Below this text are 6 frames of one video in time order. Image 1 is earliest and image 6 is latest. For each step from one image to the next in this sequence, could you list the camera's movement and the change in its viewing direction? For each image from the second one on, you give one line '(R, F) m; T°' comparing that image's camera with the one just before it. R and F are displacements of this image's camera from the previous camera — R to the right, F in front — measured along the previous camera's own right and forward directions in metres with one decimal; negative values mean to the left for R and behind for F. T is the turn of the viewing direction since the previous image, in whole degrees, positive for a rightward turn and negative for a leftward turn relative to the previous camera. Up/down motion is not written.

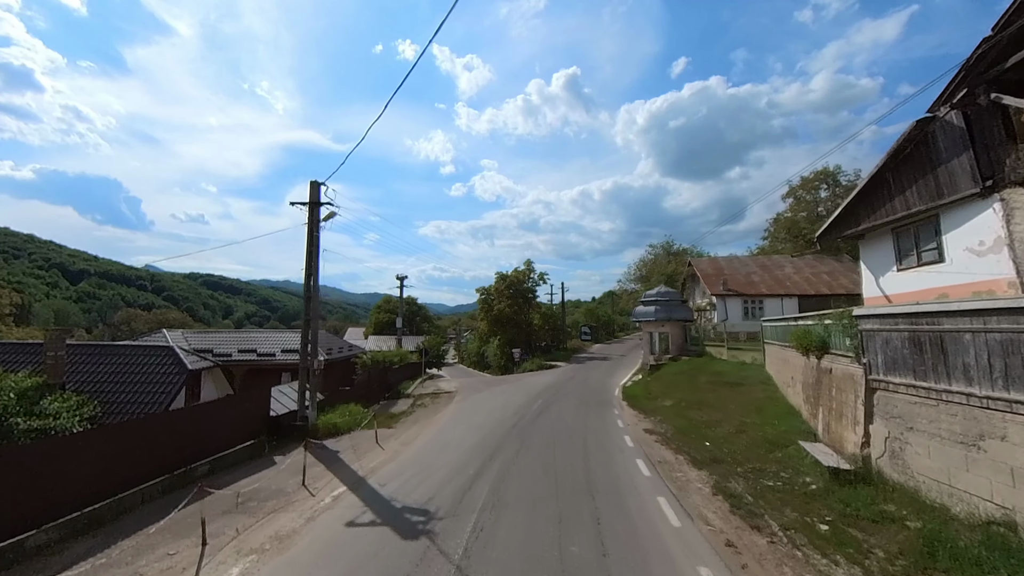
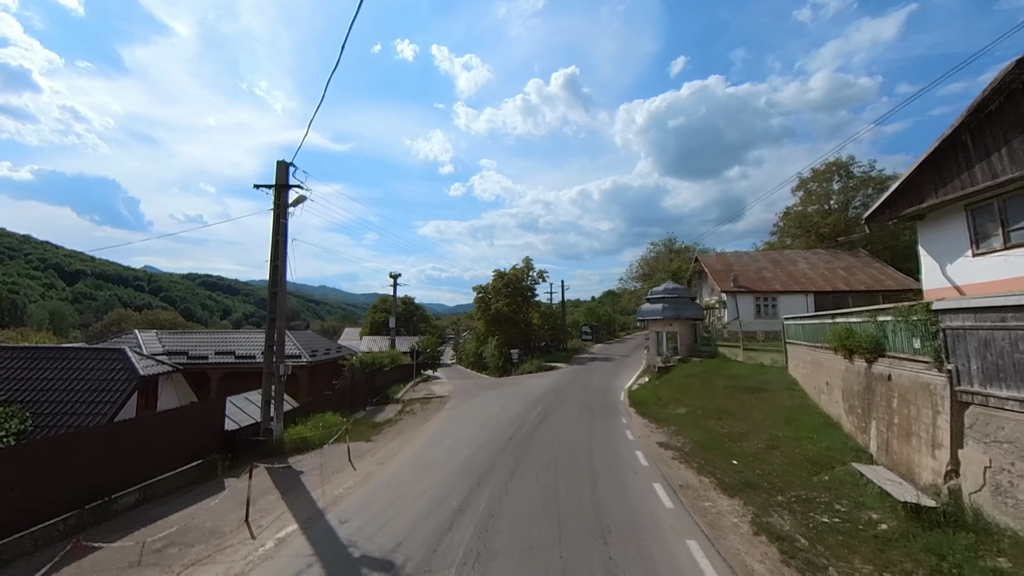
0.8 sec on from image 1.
(+0.2, +1.9) m; 0°
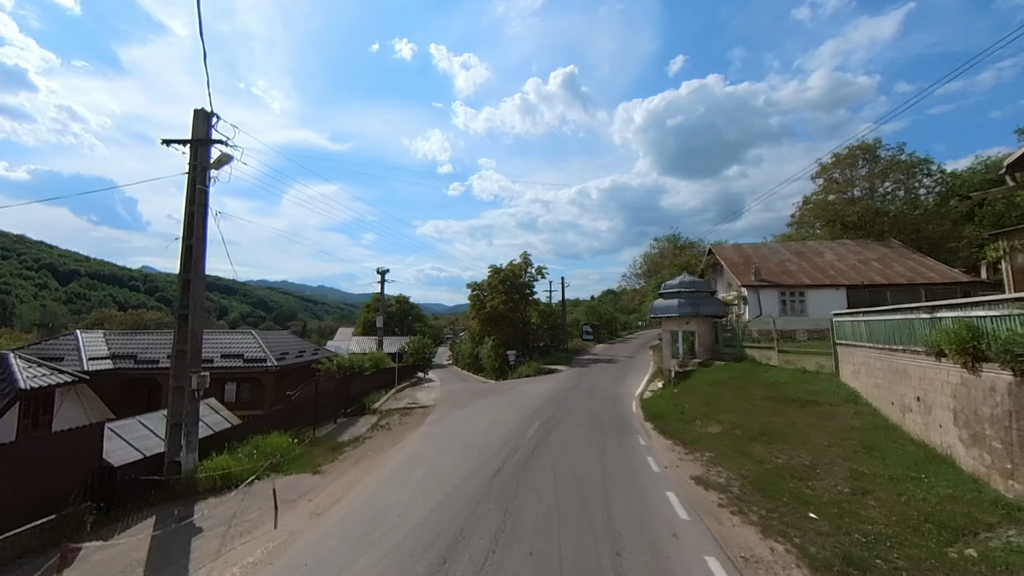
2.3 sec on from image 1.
(+0.3, +3.2) m; 0°
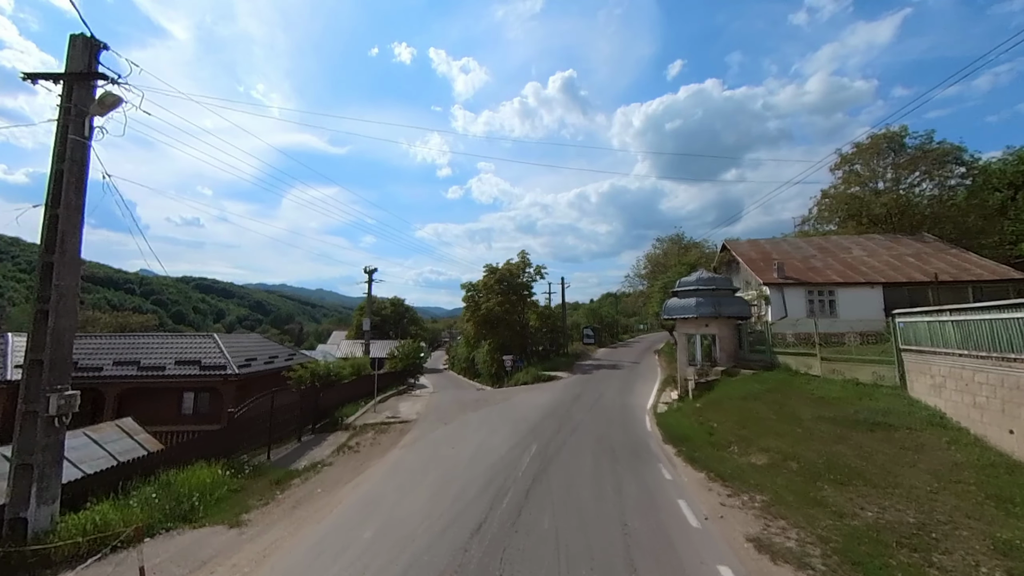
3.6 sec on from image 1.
(+0.2, +2.7) m; 0°
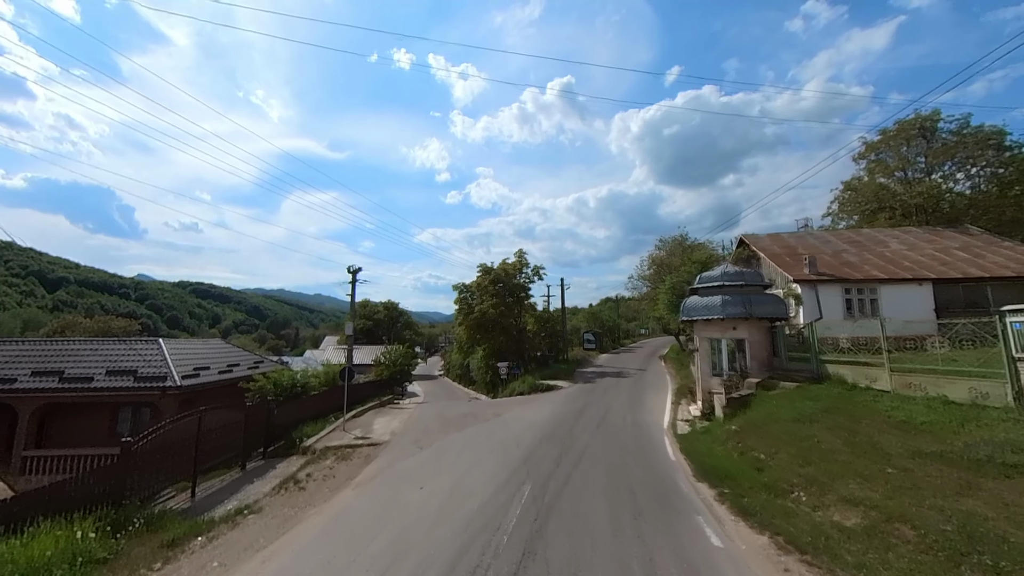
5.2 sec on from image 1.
(+0.3, +3.0) m; 0°
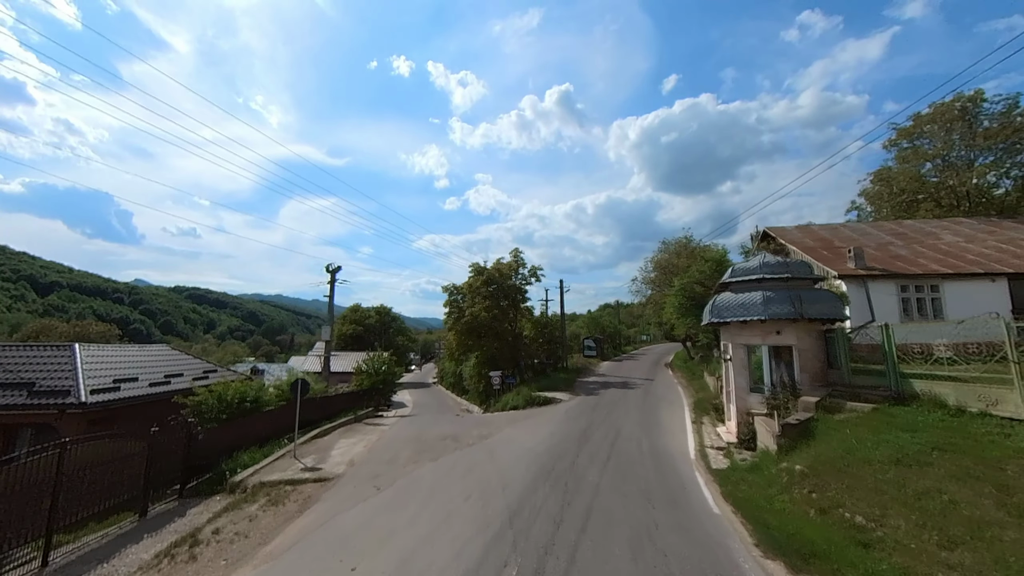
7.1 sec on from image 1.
(+0.3, +3.3) m; 0°
